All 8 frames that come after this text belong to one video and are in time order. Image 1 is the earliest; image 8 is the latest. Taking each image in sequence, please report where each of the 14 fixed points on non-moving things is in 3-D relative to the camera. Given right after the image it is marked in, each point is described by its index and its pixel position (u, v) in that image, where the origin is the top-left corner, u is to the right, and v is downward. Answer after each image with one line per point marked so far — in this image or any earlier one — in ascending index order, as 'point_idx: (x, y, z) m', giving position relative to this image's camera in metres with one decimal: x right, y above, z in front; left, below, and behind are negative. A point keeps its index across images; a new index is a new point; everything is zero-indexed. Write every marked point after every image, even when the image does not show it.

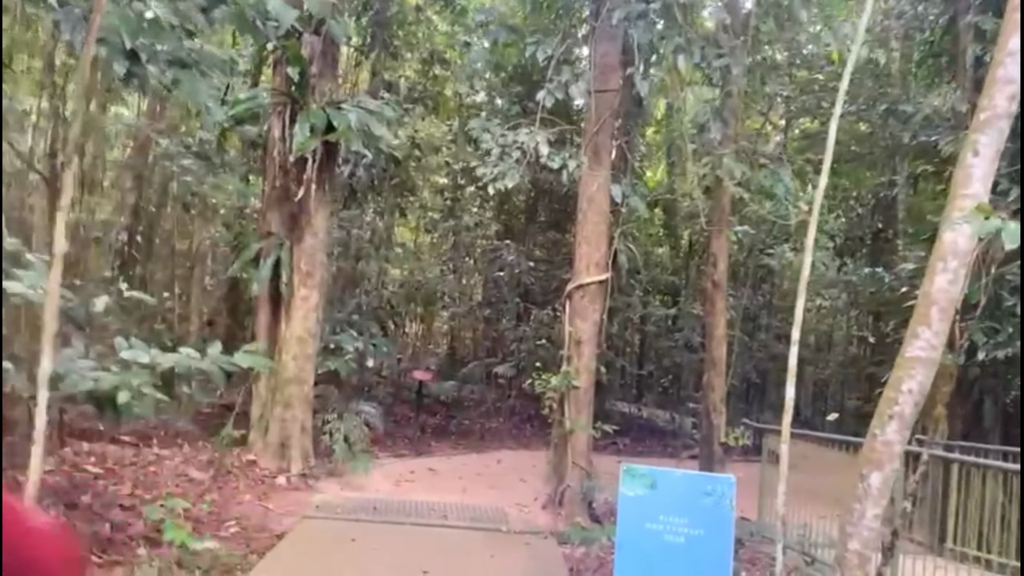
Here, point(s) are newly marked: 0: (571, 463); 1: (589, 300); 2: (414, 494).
0: (+0.4, -1.3, +6.2) m
1: (+0.6, -0.1, +6.2) m
2: (-0.8, -1.7, +6.7) m
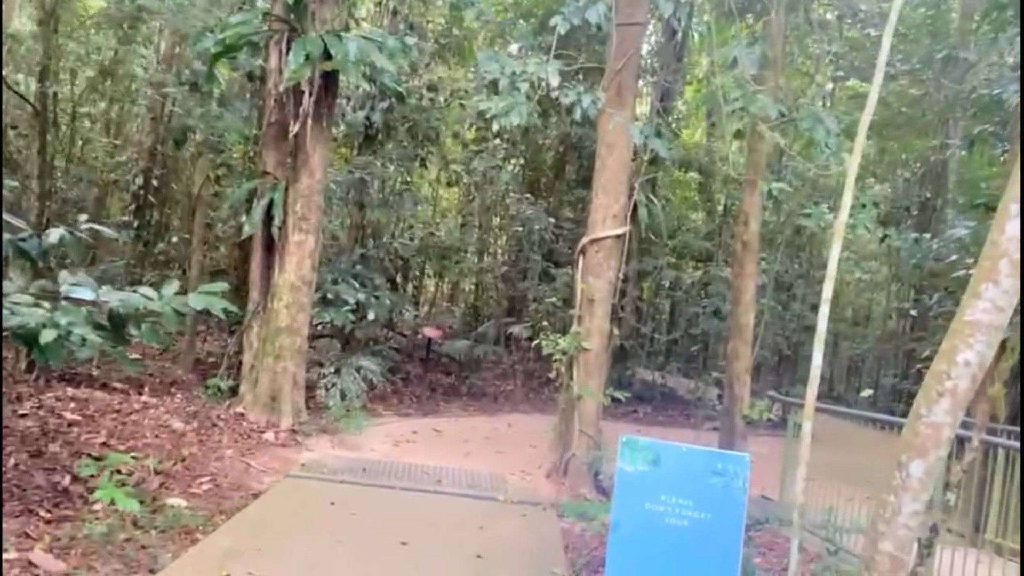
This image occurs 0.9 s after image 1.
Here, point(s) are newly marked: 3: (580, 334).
0: (+0.4, -1.0, +5.7) m
1: (+0.6, +0.2, +5.7) m
2: (-0.8, -1.3, +6.3) m
3: (+0.5, -0.3, +5.7) m
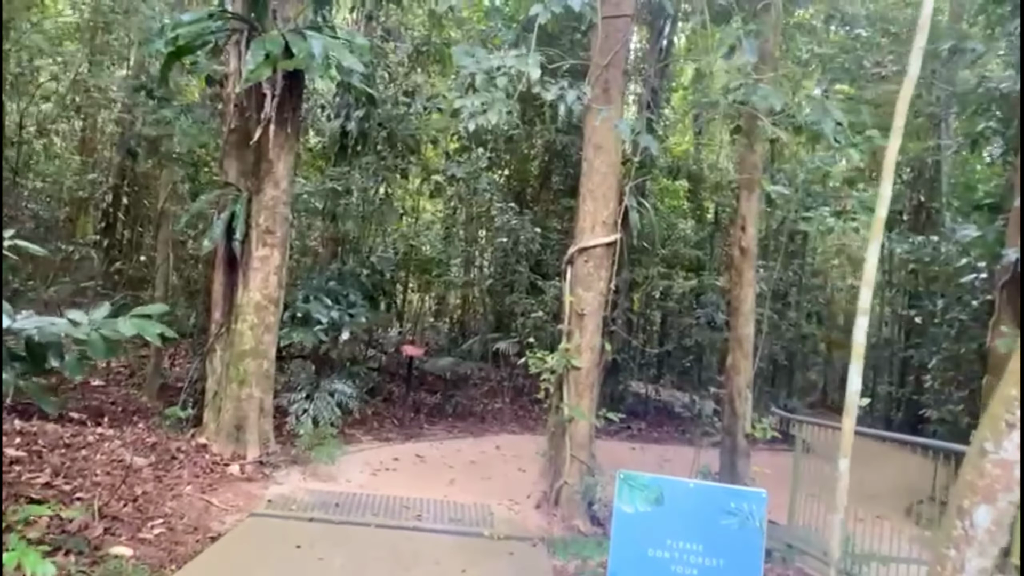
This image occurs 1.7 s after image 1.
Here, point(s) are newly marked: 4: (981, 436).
0: (+0.4, -1.1, +5.3) m
1: (+0.5, +0.1, +5.2) m
2: (-0.8, -1.4, +5.9) m
3: (+0.4, -0.4, +5.3) m
4: (+1.1, -0.4, +2.1) m
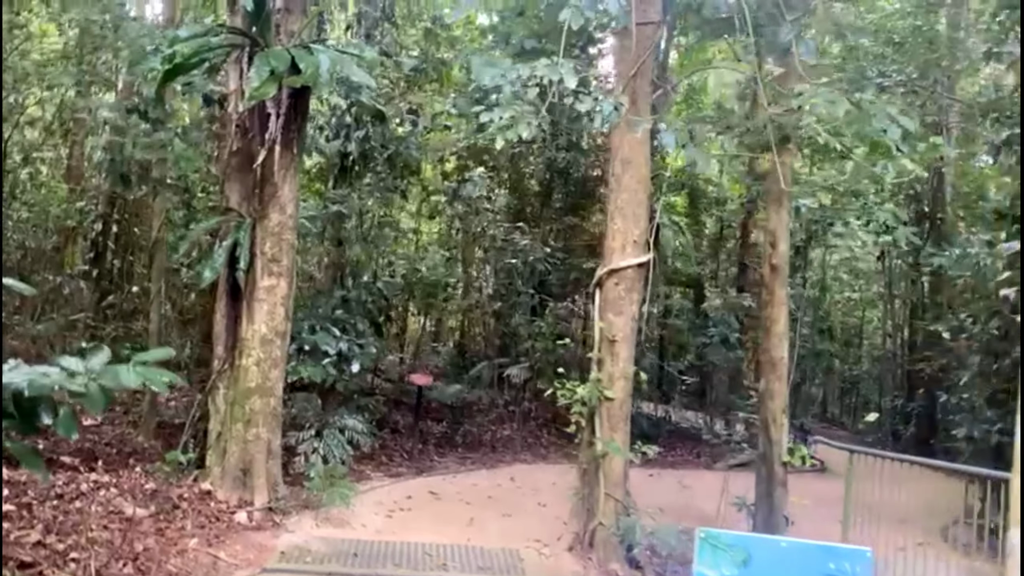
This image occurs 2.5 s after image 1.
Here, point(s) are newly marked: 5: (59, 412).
0: (+0.5, -1.2, +4.9) m
1: (+0.7, 0.0, +4.9) m
2: (-0.7, -1.6, +5.5) m
3: (+0.5, -0.5, +4.9) m
4: (+1.3, -0.4, +1.7) m
5: (-1.5, -0.4, +2.8) m
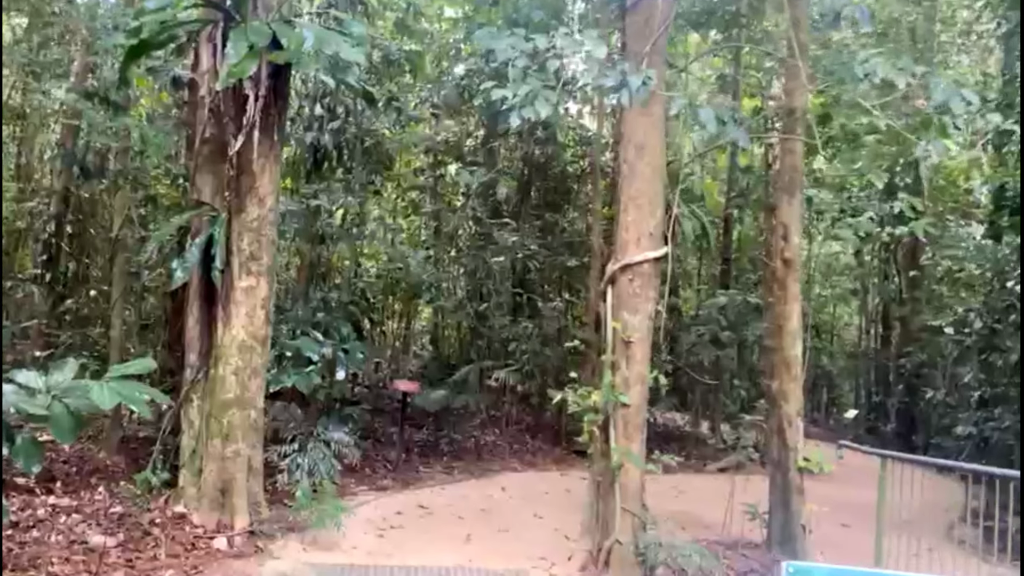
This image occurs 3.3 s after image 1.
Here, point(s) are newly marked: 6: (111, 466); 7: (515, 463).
0: (+0.6, -1.2, +4.5) m
1: (+0.7, 0.0, +4.5) m
2: (-0.6, -1.6, +5.0) m
3: (+0.6, -0.5, +4.5) m
4: (+1.5, -0.4, +1.4) m
5: (-1.4, -0.4, +2.3) m
6: (-2.9, -1.3, +6.1) m
7: (0.0, -1.8, +8.7) m
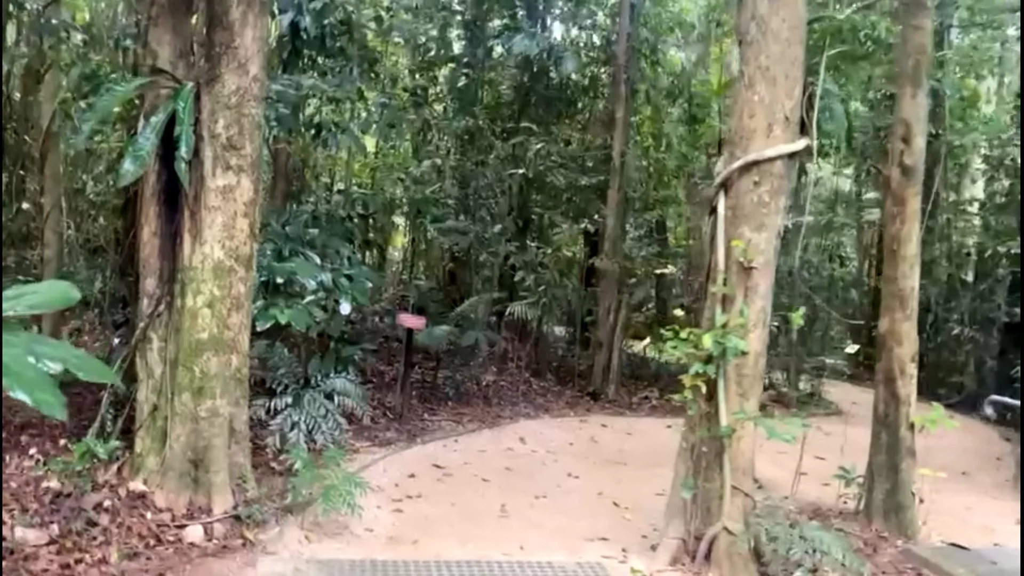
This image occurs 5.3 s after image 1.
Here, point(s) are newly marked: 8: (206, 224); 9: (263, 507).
0: (+0.9, -0.8, +3.4) m
1: (+1.0, +0.4, +3.3) m
2: (-0.4, -1.1, +3.9) m
3: (+0.9, -0.2, +3.4) m
4: (+2.0, -0.3, +0.3) m
5: (-0.9, -0.2, +1.1) m
6: (-2.6, -0.7, +4.8) m
7: (+0.1, -1.1, +7.6) m
8: (-1.3, +0.3, +3.5) m
9: (-1.1, -0.9, +3.7) m
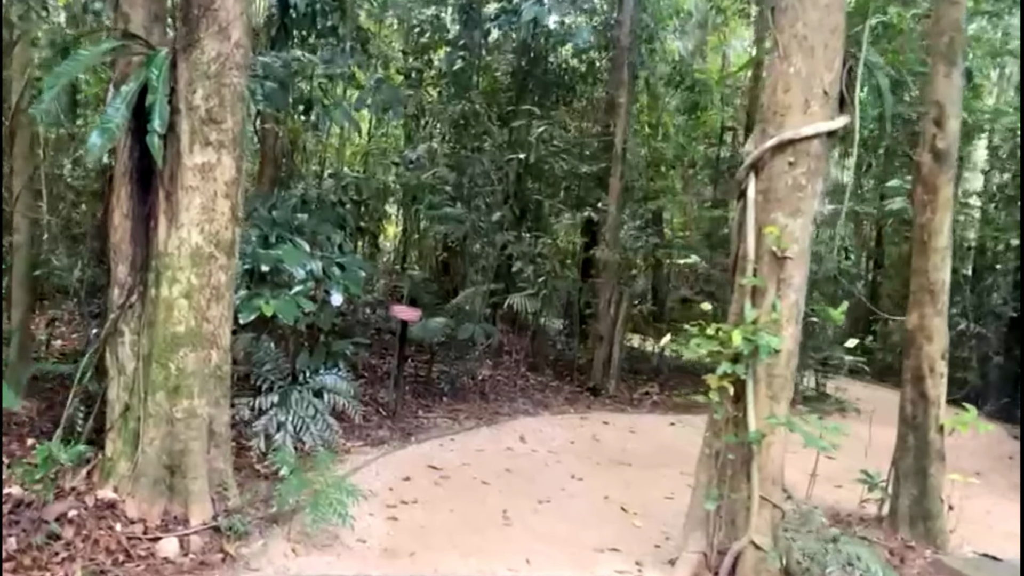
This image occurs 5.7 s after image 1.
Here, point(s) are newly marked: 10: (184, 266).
0: (+0.9, -0.8, +3.1) m
1: (+1.1, +0.4, +3.0) m
2: (-0.3, -1.1, +3.6) m
3: (+0.9, -0.1, +3.1) m
4: (+2.0, -0.3, 0.0) m
5: (-0.9, -0.2, +0.7) m
6: (-2.6, -0.7, +4.5) m
7: (+0.1, -1.0, +7.3) m
8: (-1.2, +0.3, +3.1) m
9: (-1.1, -0.9, +3.3) m
10: (-1.2, +0.1, +3.1) m
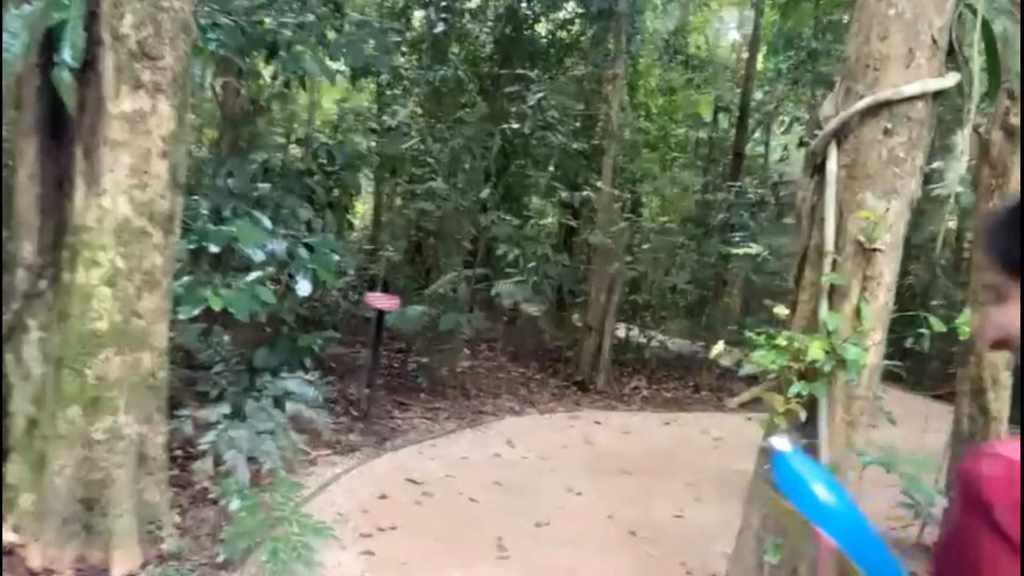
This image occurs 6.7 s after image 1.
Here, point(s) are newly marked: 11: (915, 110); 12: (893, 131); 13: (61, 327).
0: (+1.0, -0.8, +2.5) m
1: (+1.1, +0.4, +2.4) m
2: (-0.3, -1.1, +2.9) m
3: (+1.0, -0.1, +2.4) m
4: (+2.2, -0.4, -0.6) m
5: (-0.7, -0.2, +0.1) m
6: (-2.6, -0.6, +3.7) m
7: (0.0, -0.9, +6.7) m
8: (-1.2, +0.3, +2.4) m
9: (-1.0, -0.9, +2.7) m
10: (-1.2, +0.1, +2.4) m
11: (+1.1, +0.5, +2.4) m
12: (+1.1, +0.4, +2.4) m
13: (-1.4, -0.1, +2.5) m
